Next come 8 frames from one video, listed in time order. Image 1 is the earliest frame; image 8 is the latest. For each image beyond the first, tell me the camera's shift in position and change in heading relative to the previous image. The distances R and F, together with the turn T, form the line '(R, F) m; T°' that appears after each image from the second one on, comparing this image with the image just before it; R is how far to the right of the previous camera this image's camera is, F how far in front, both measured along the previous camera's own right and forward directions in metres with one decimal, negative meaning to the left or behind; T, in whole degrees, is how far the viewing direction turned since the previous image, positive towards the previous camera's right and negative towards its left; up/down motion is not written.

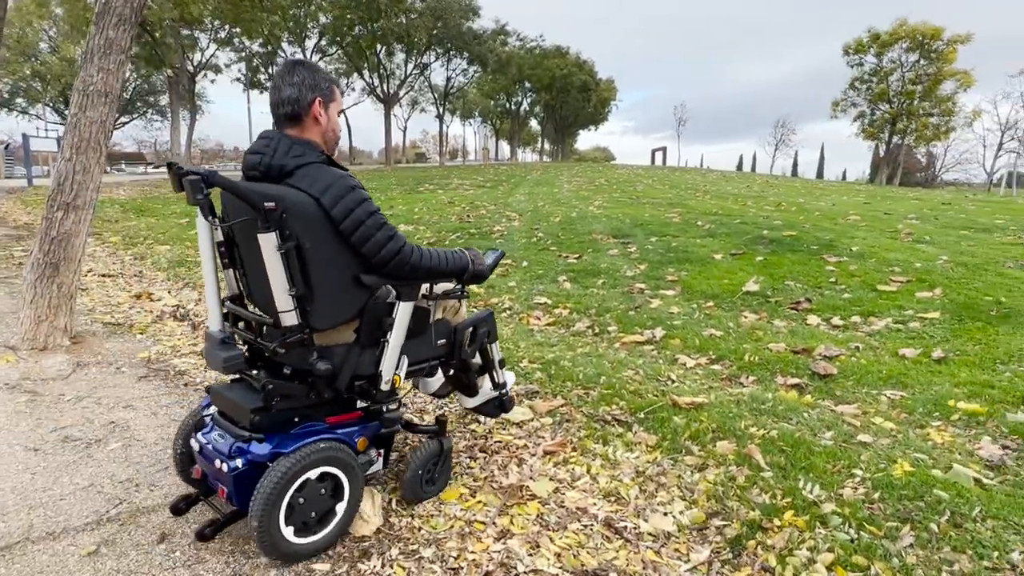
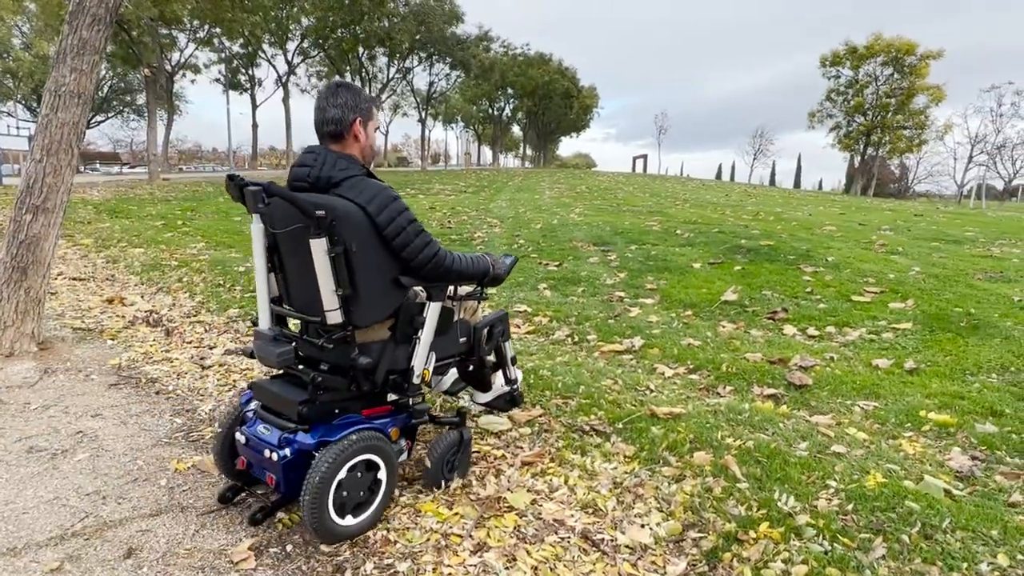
(0.0, 0.0) m; +2°
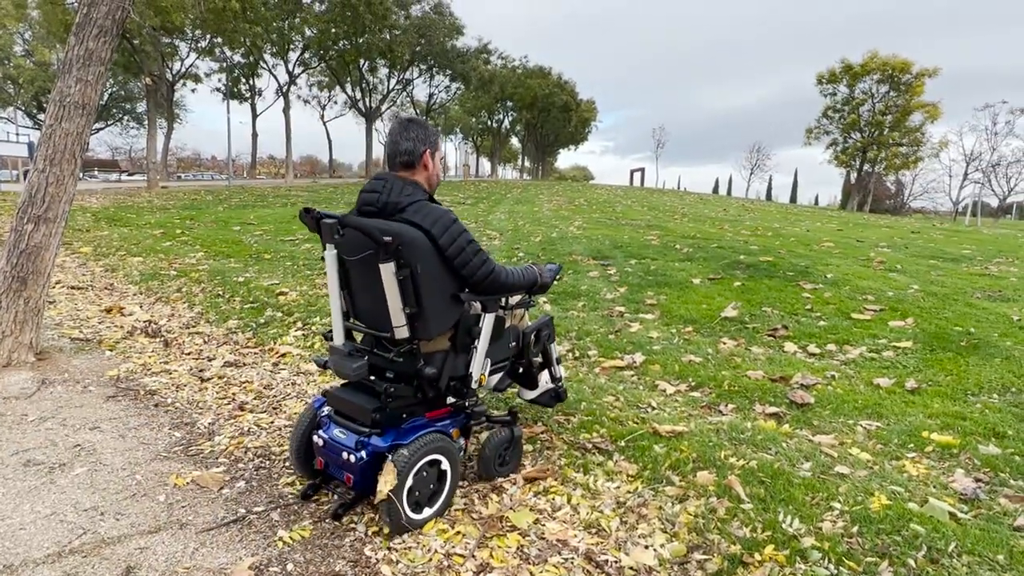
(0.0, 0.0) m; 0°
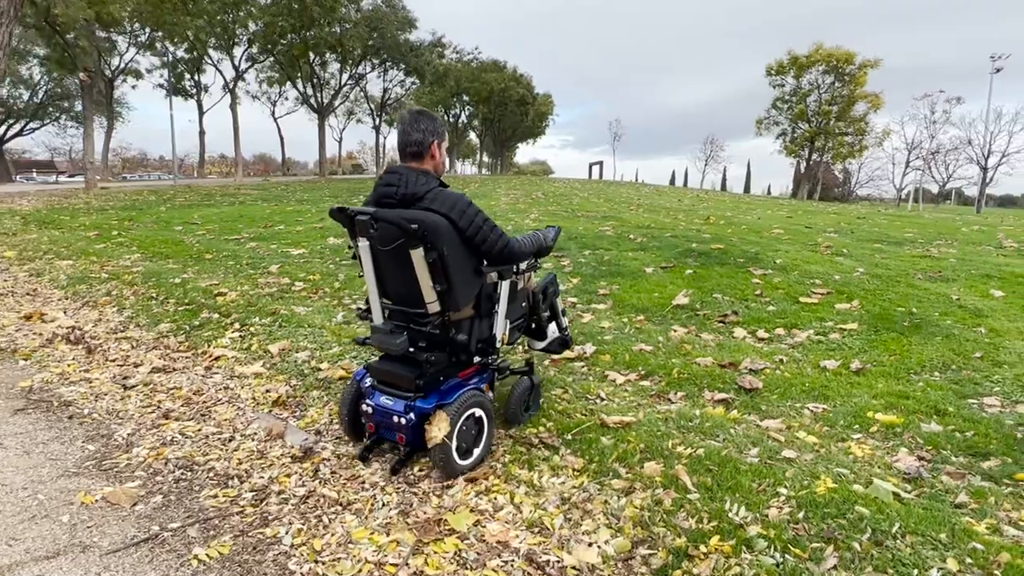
(+0.1, +0.2) m; +3°
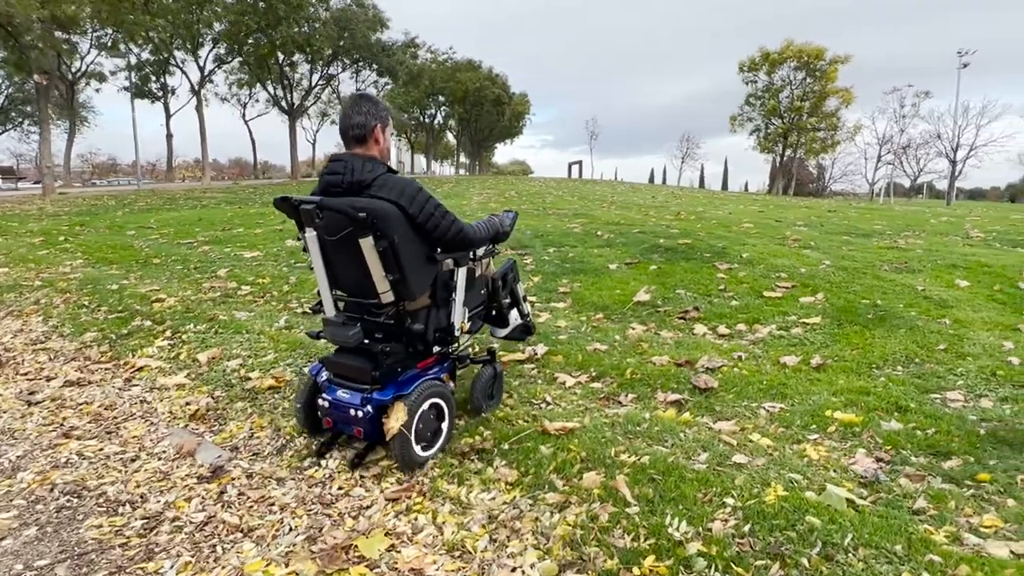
(+0.3, +0.3) m; +2°
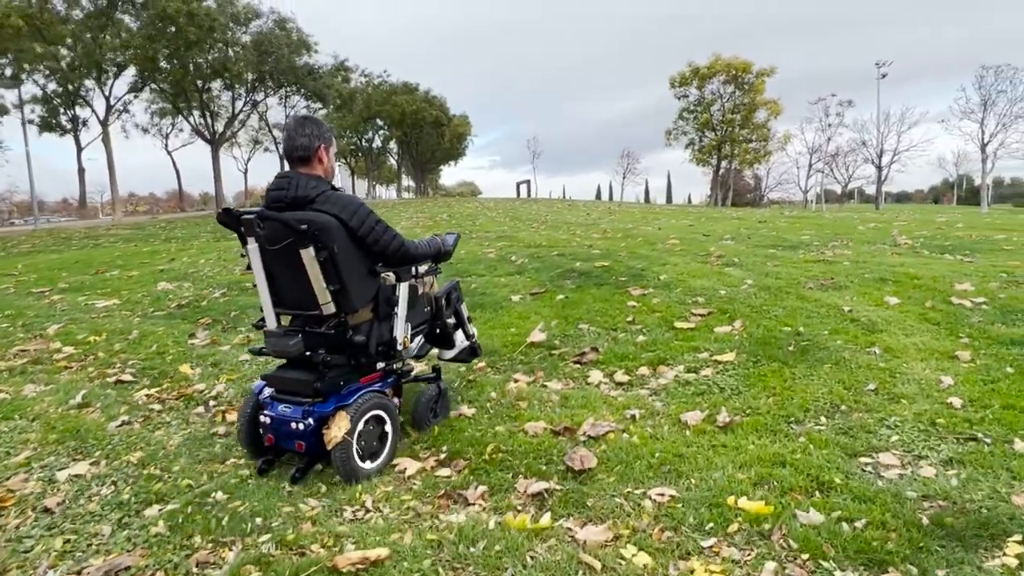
(+0.8, +1.0) m; +4°
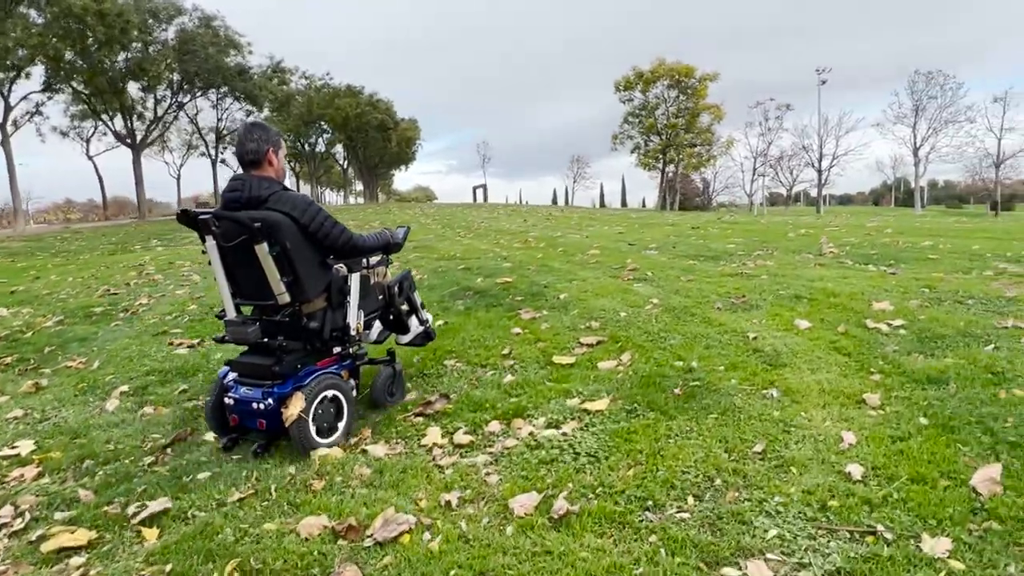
(+0.9, +0.9) m; +4°
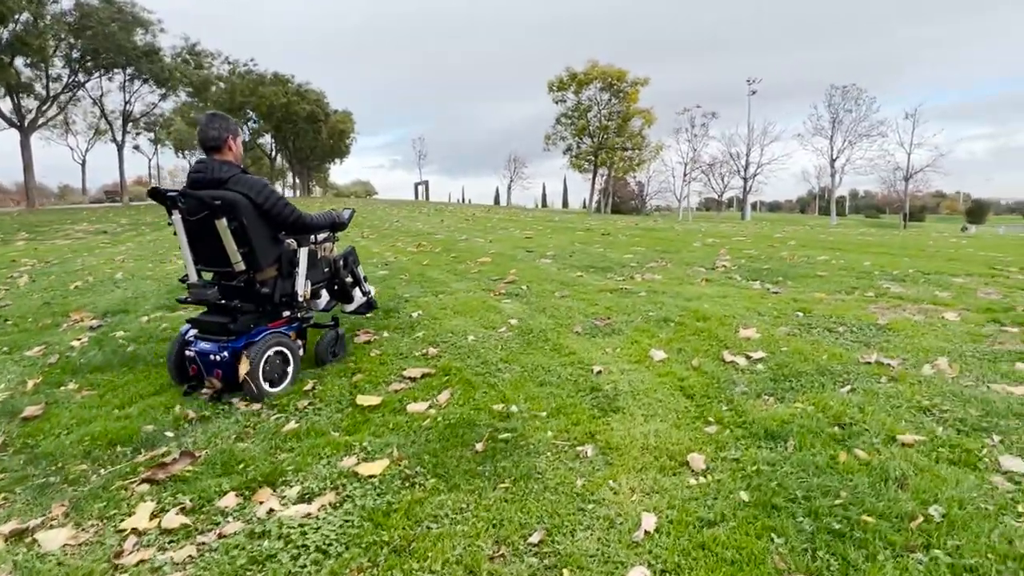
(+1.0, +0.8) m; +5°
